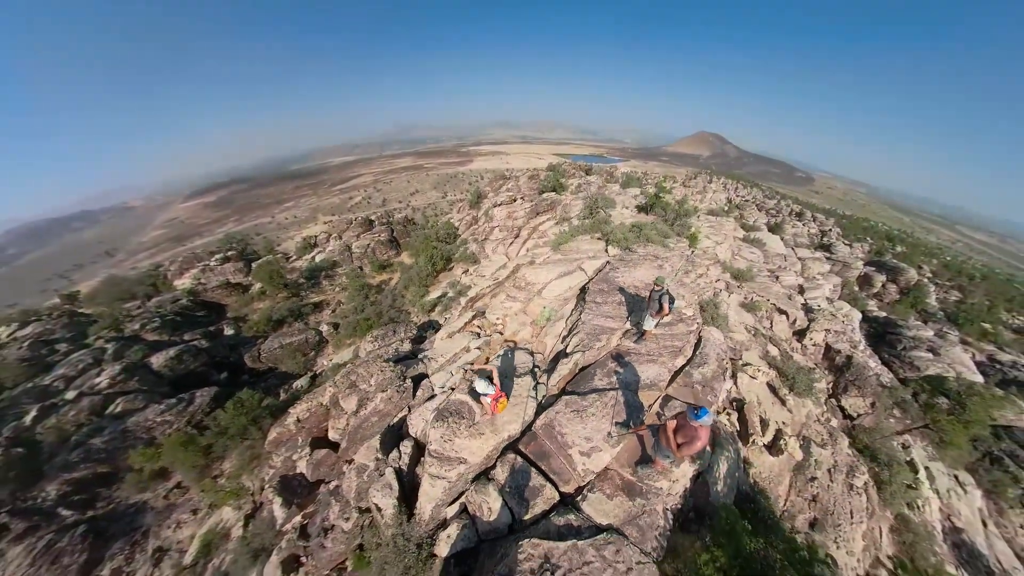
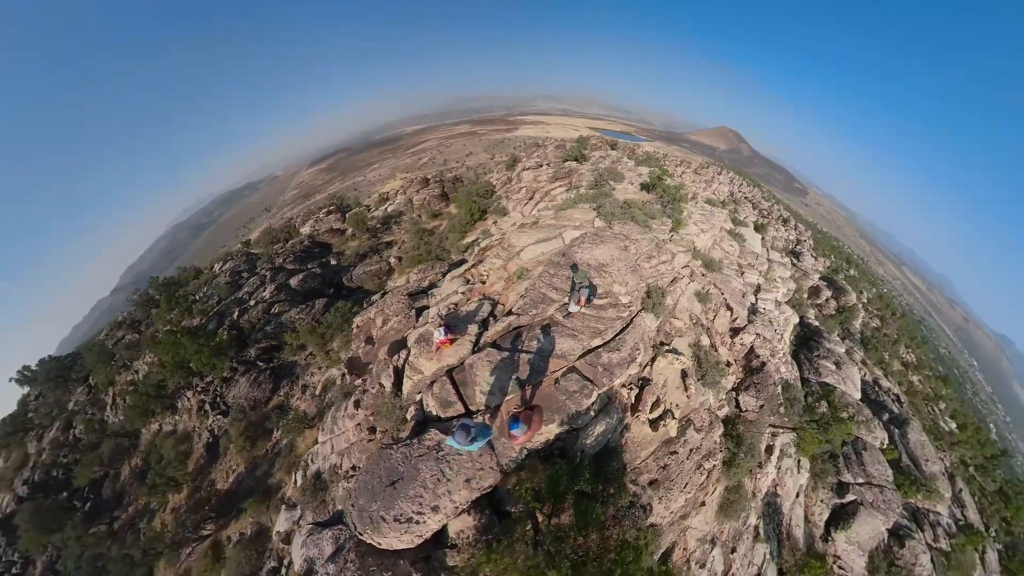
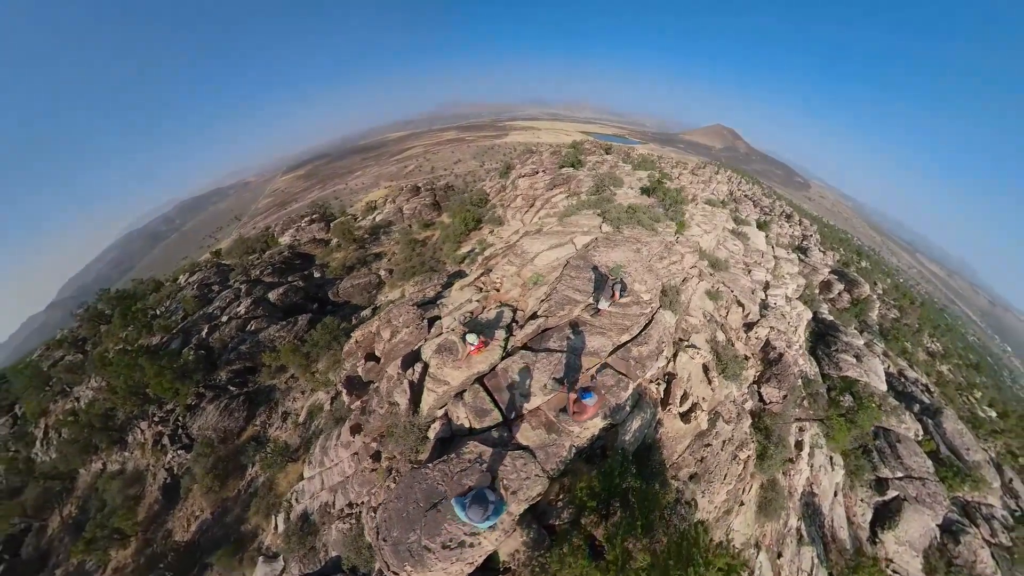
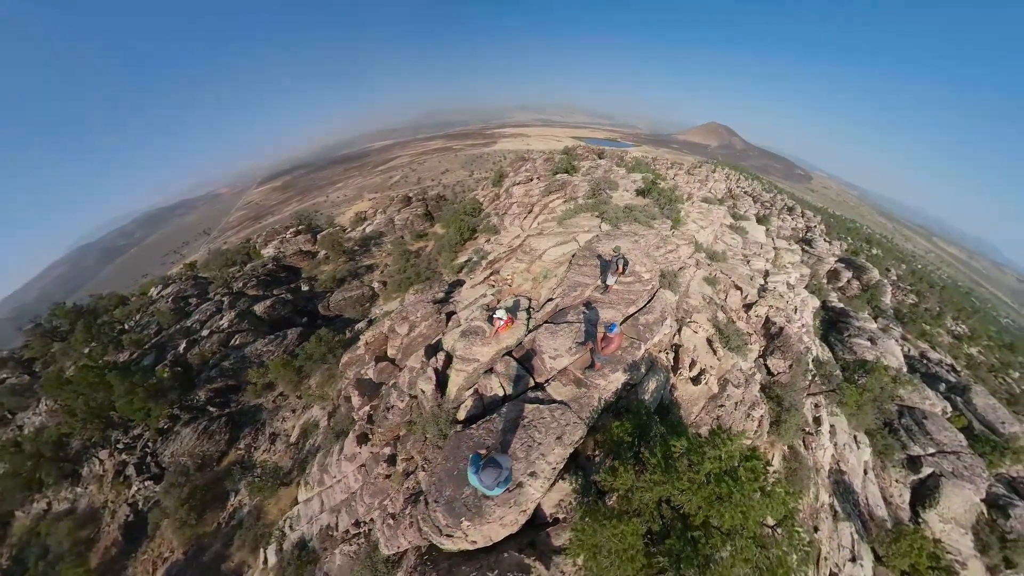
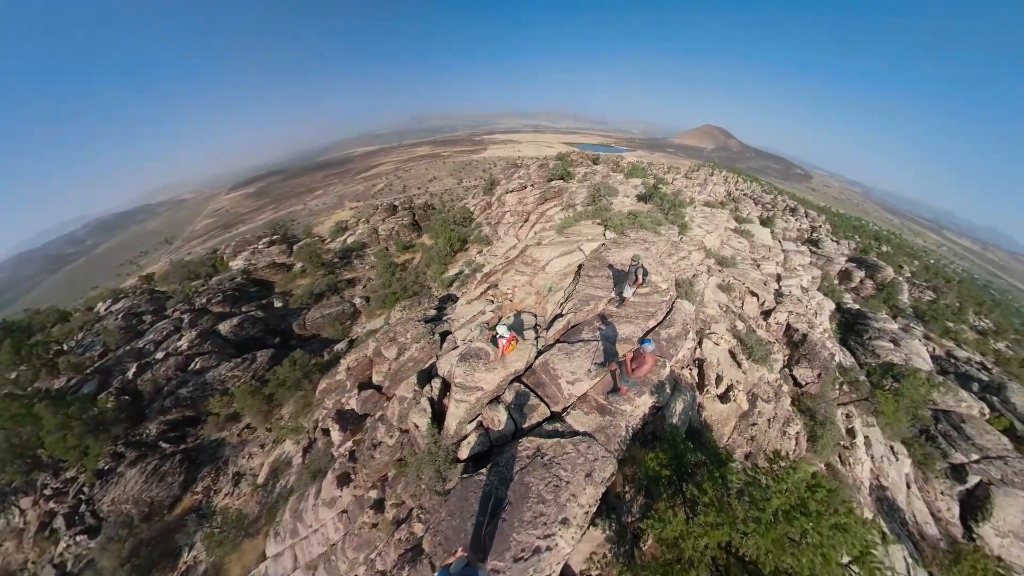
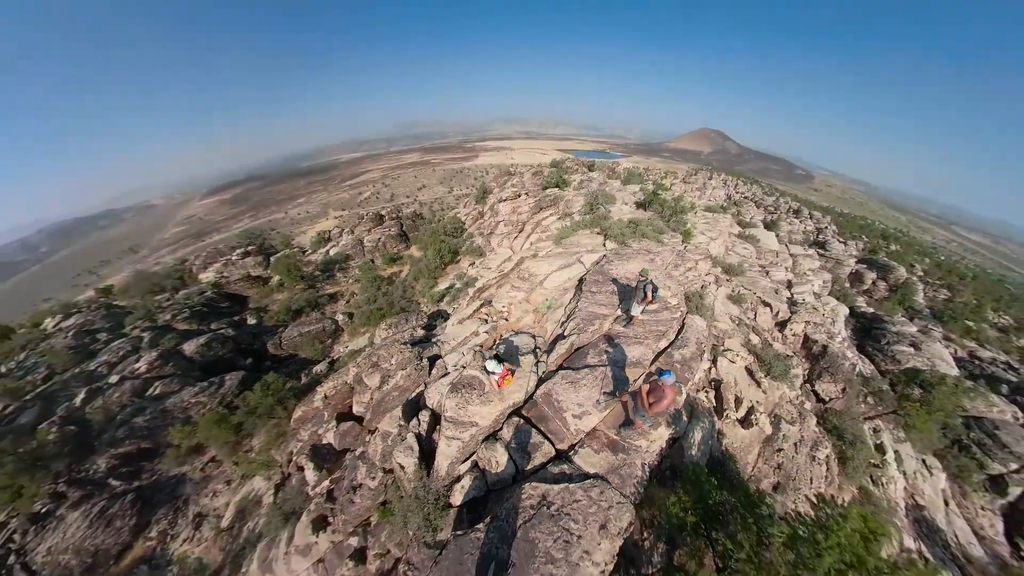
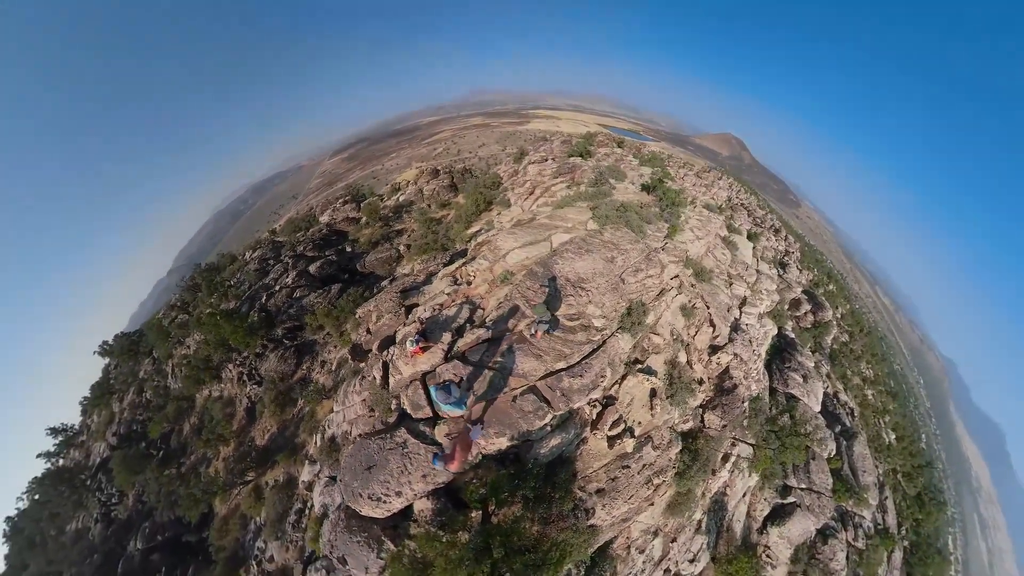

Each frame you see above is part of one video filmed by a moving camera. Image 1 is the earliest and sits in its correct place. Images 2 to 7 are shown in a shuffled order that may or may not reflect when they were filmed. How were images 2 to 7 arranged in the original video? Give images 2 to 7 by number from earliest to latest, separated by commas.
6, 5, 4, 3, 2, 7
